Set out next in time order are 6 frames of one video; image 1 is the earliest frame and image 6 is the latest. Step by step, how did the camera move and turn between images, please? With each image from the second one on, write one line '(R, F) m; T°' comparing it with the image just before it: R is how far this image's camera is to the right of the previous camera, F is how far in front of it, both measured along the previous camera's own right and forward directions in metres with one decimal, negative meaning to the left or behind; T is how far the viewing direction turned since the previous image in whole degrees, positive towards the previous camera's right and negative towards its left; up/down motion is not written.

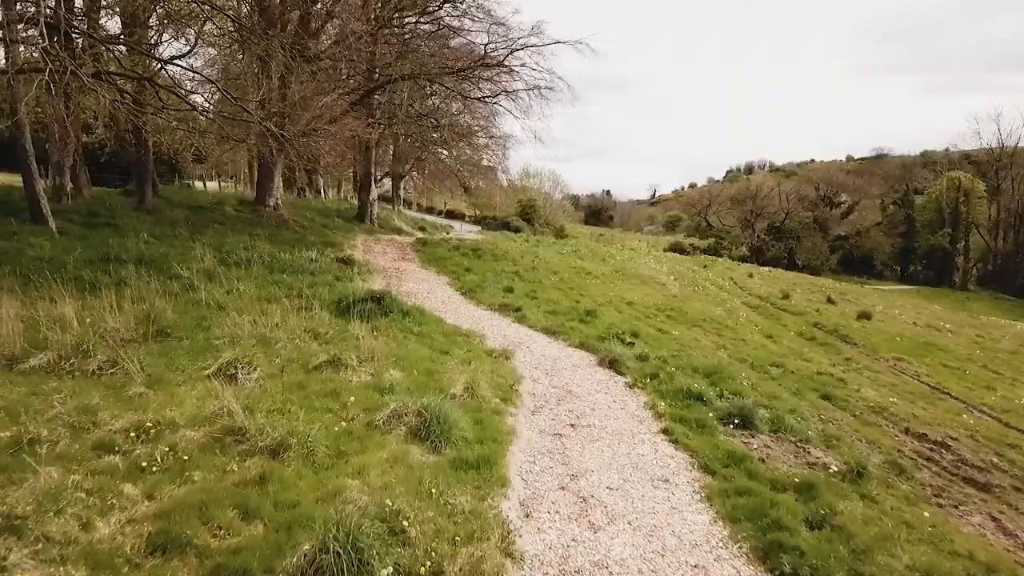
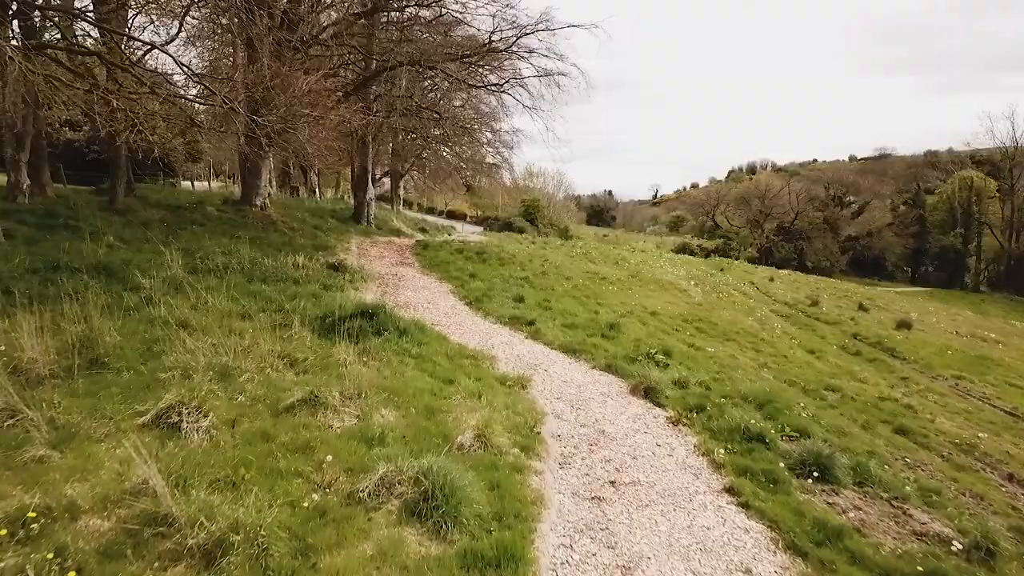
(-0.3, +1.9) m; 0°
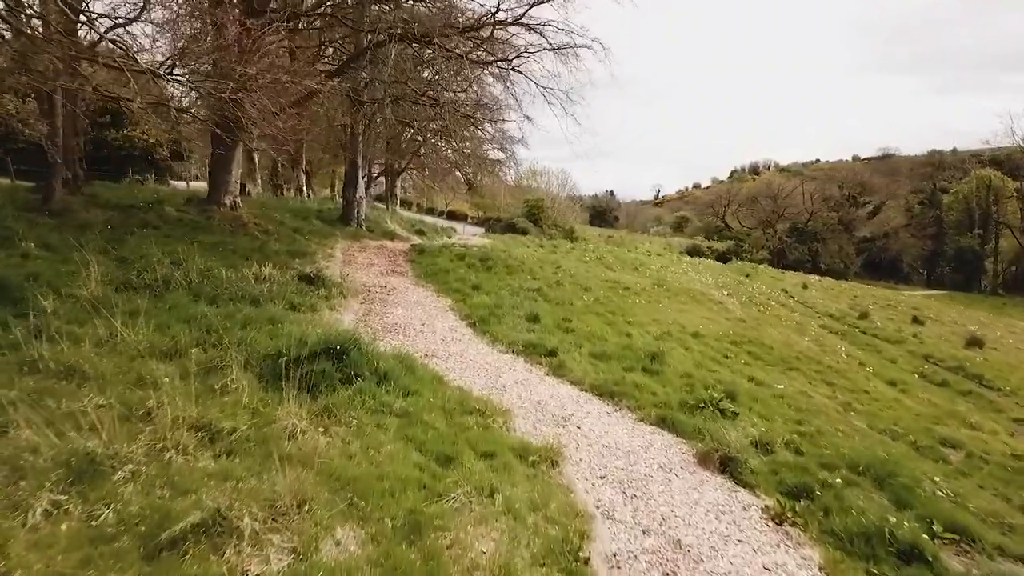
(-0.3, +2.9) m; 0°
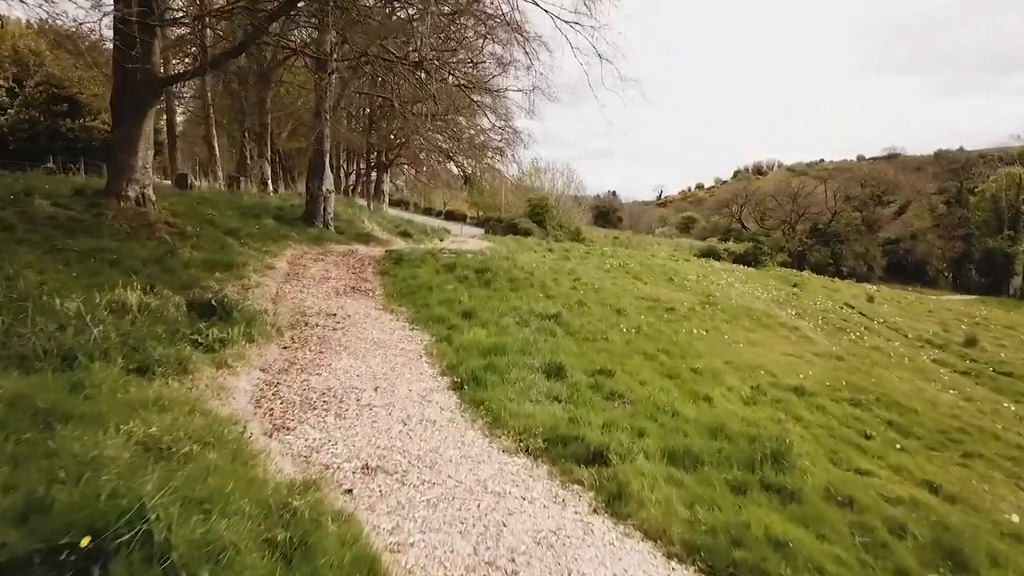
(-0.1, +4.9) m; 0°
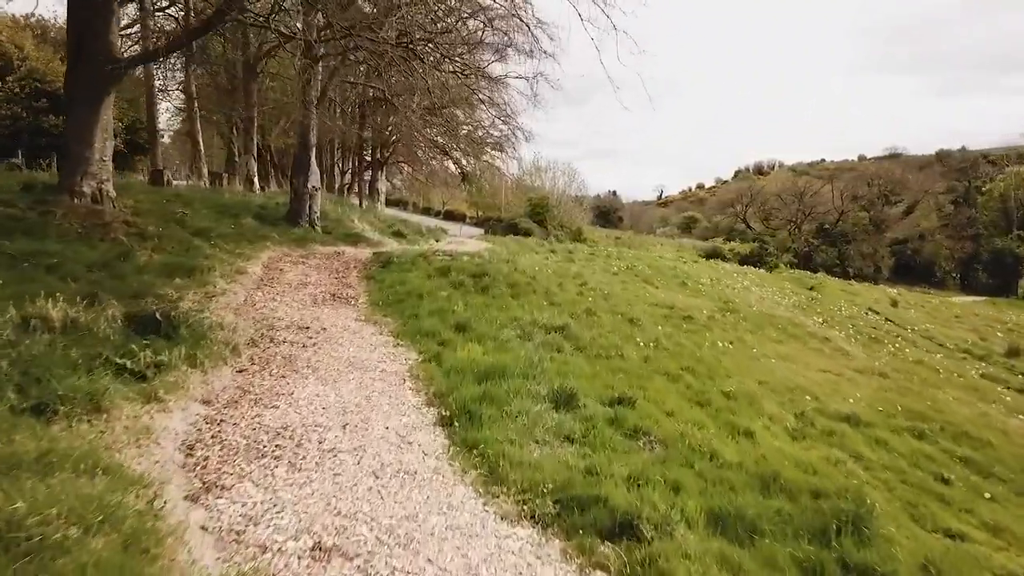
(0.0, +1.4) m; 0°
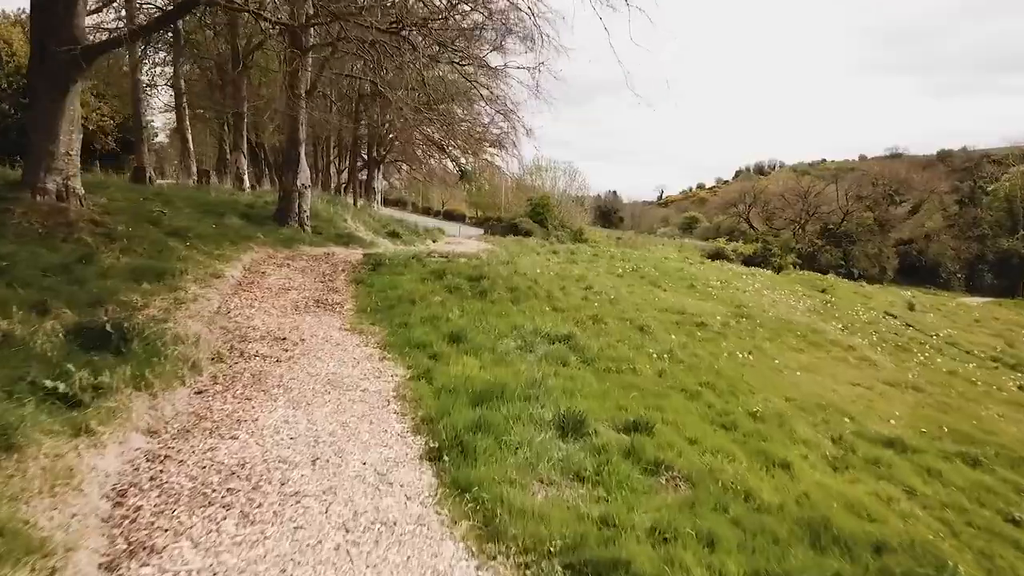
(0.0, +0.9) m; 0°
